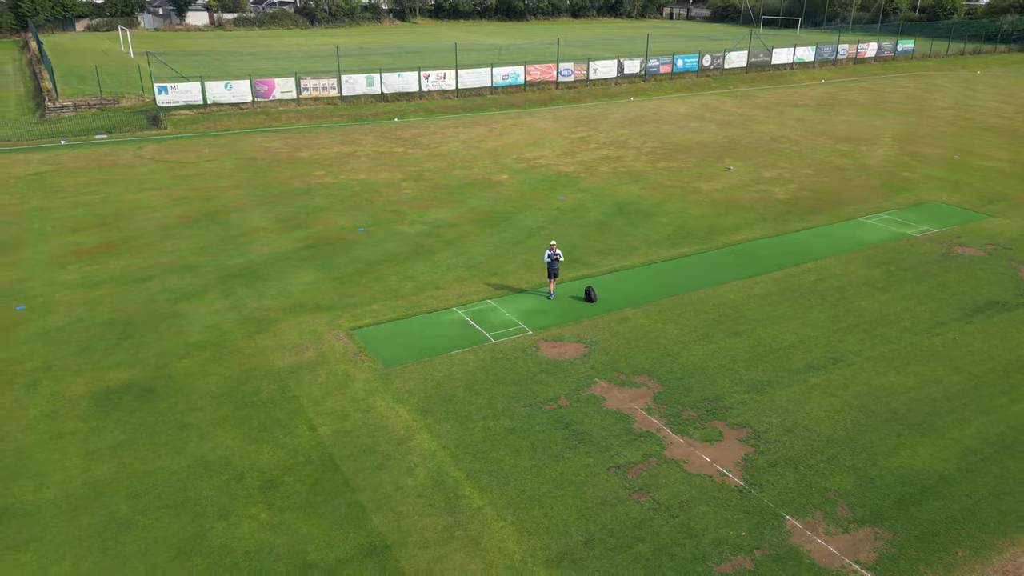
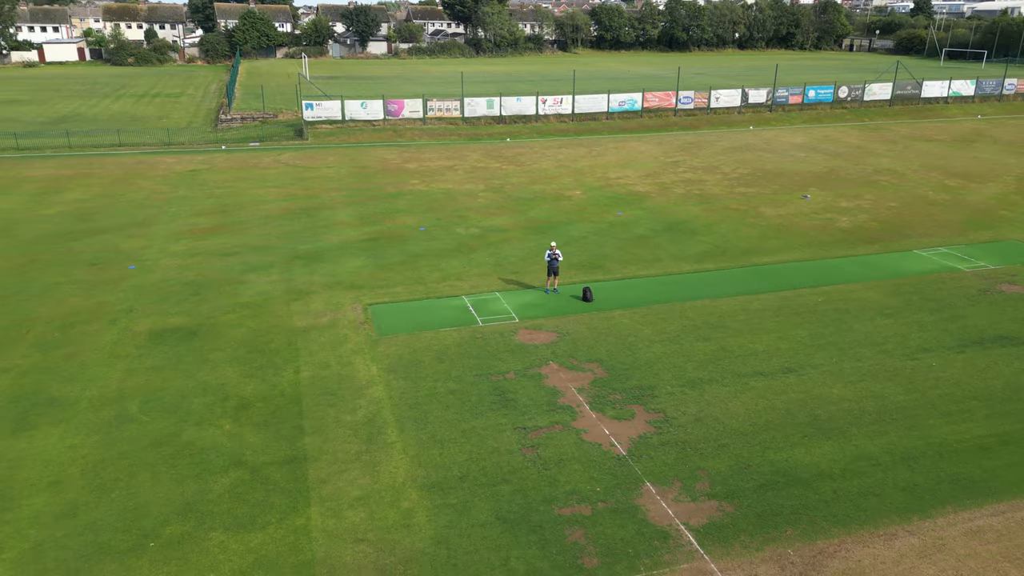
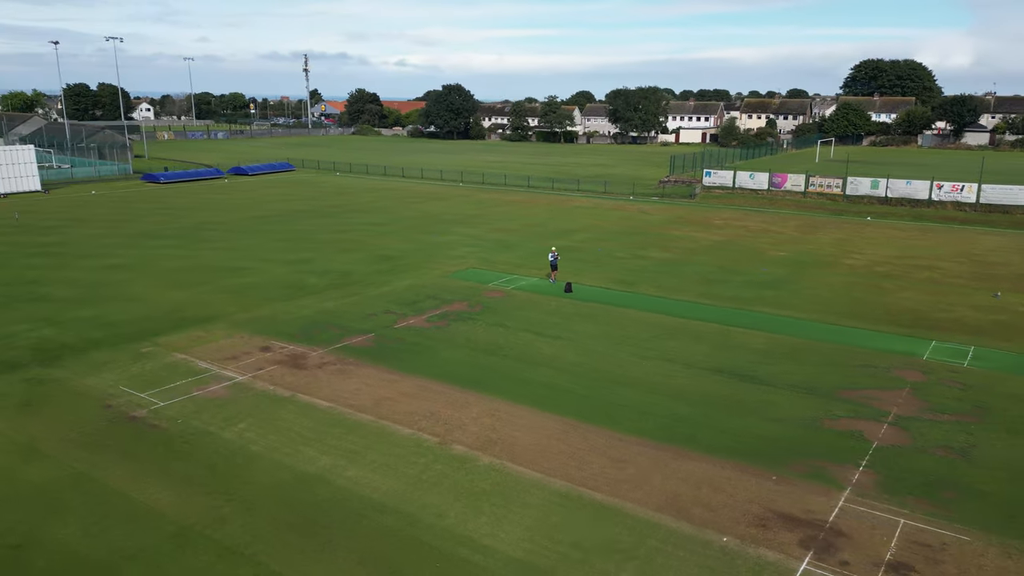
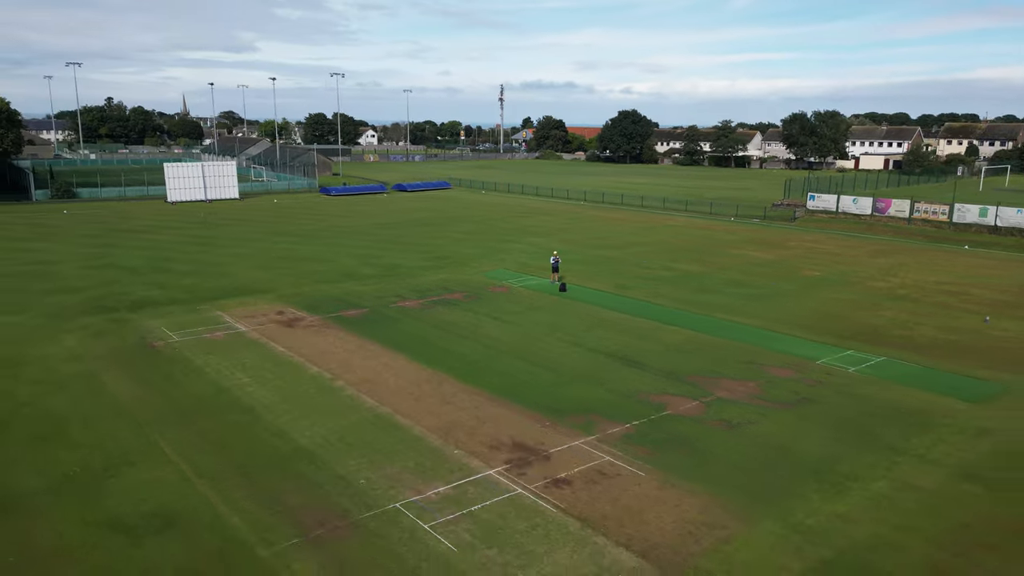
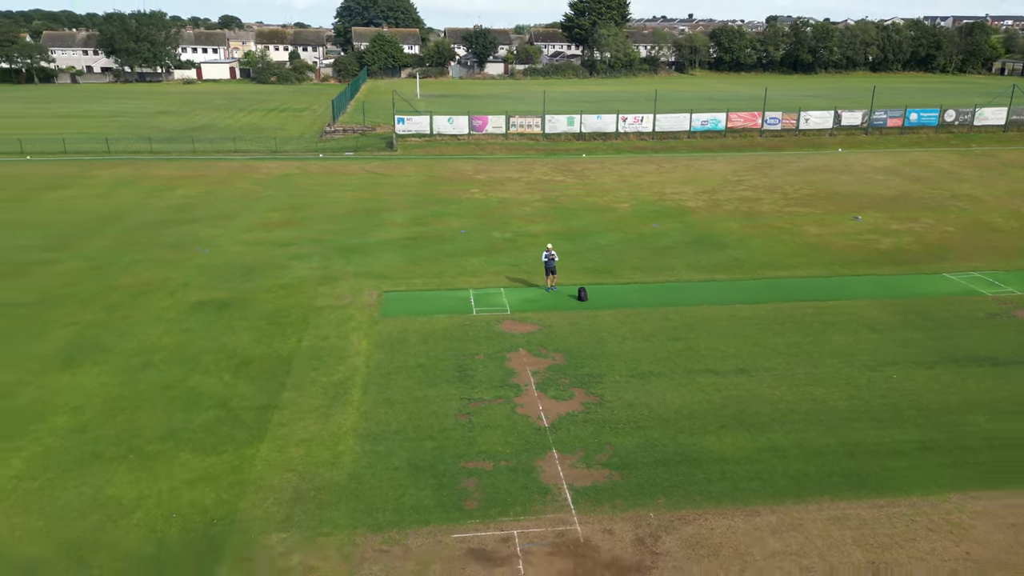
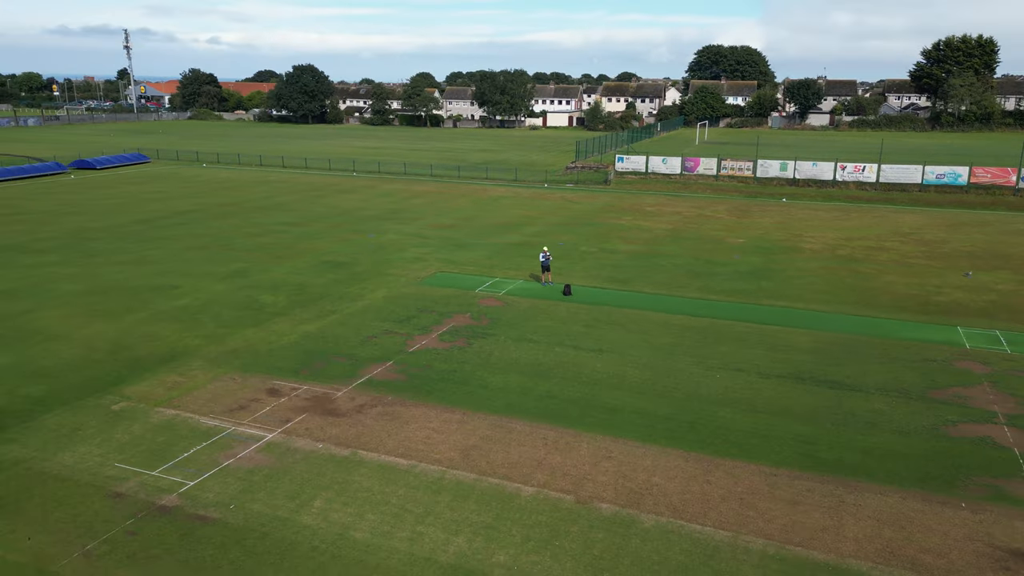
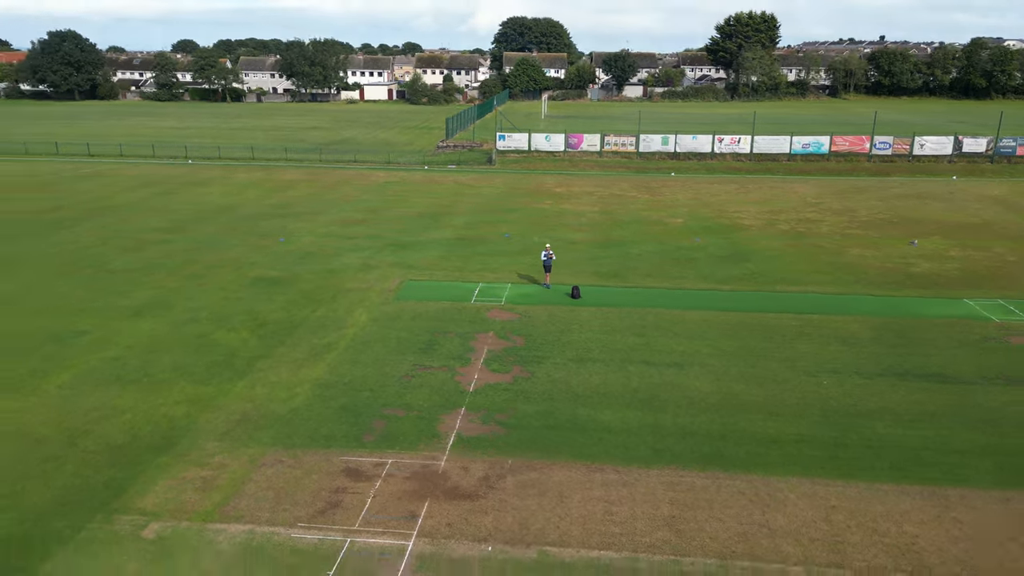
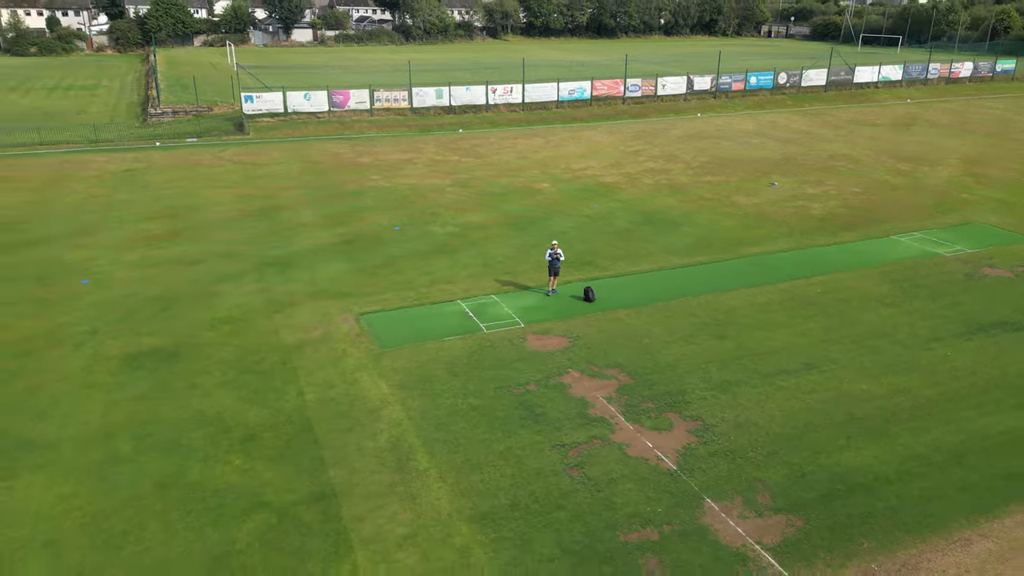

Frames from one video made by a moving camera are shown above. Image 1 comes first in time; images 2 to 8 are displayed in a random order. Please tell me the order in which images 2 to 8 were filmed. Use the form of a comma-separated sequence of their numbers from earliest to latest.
8, 2, 5, 7, 6, 3, 4
